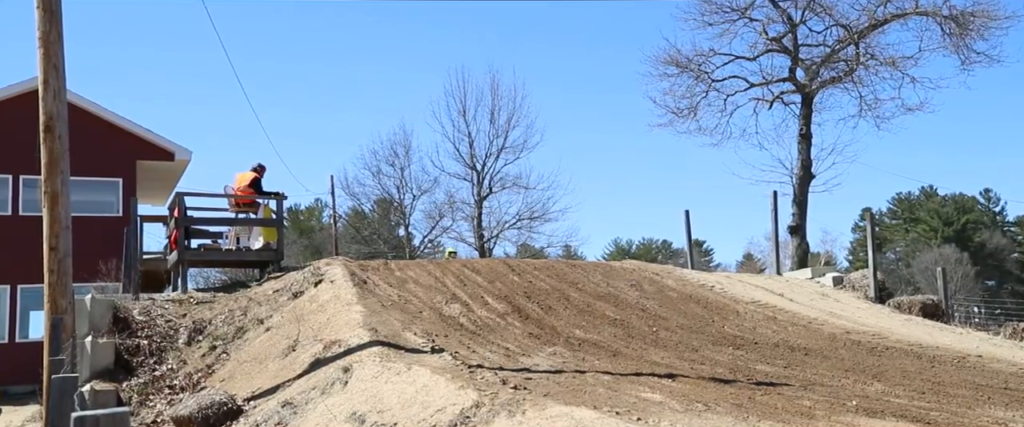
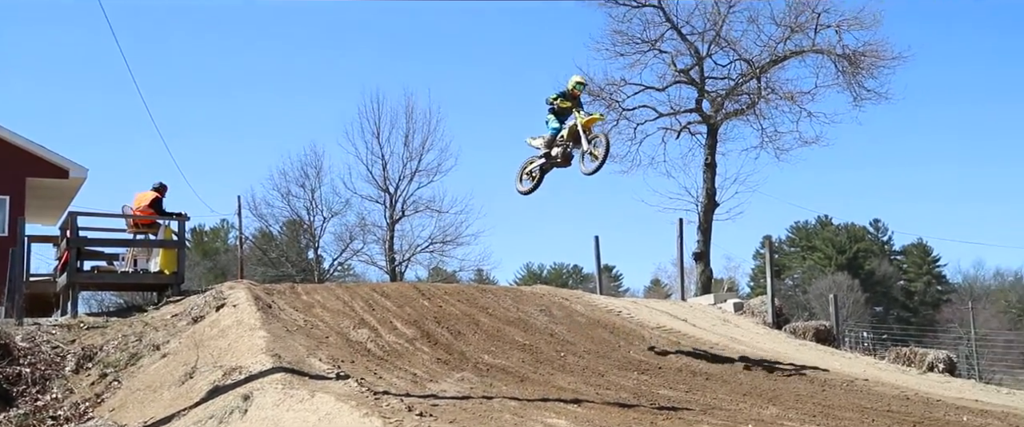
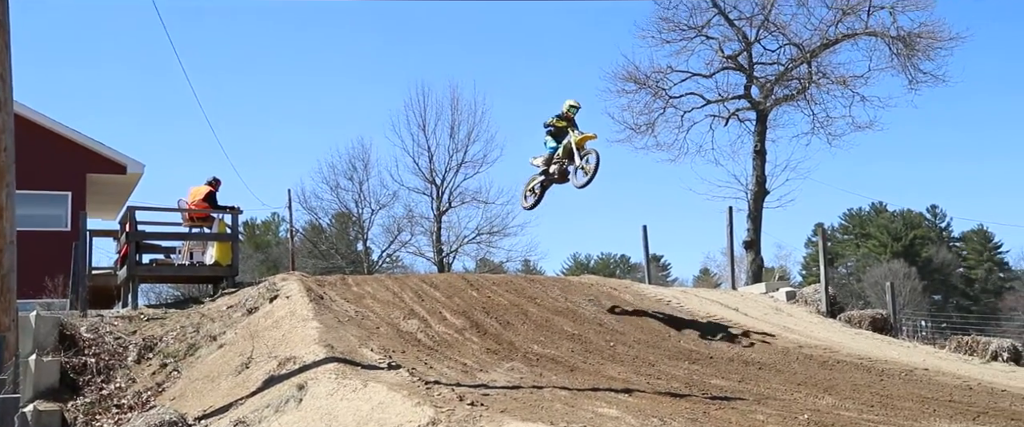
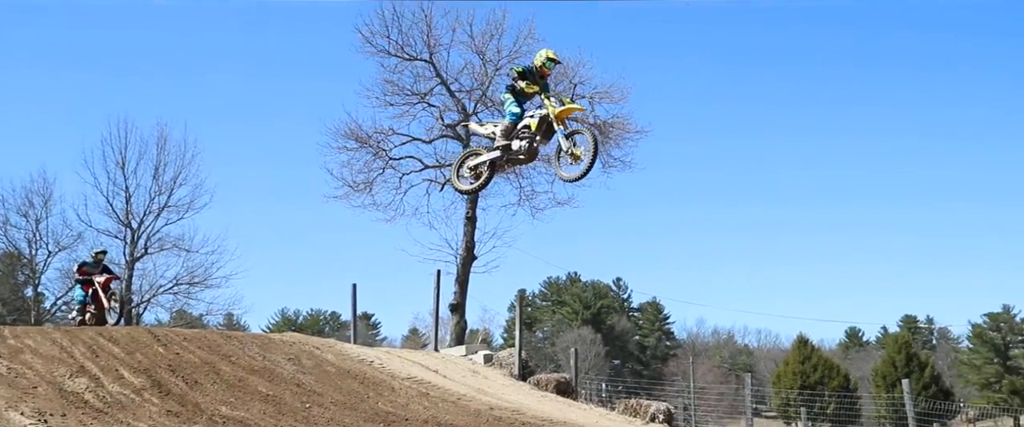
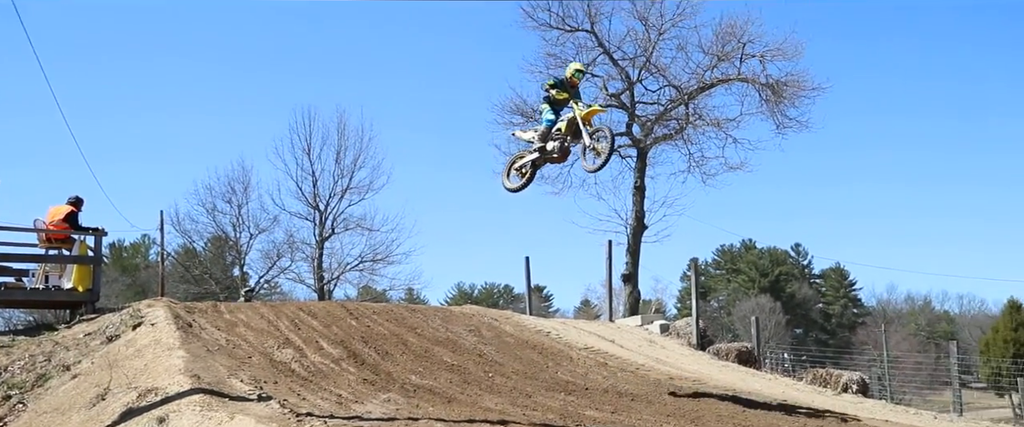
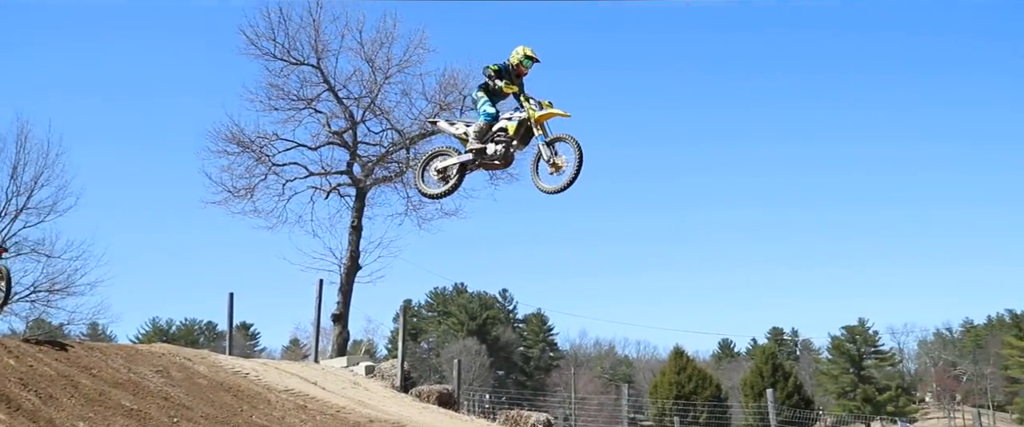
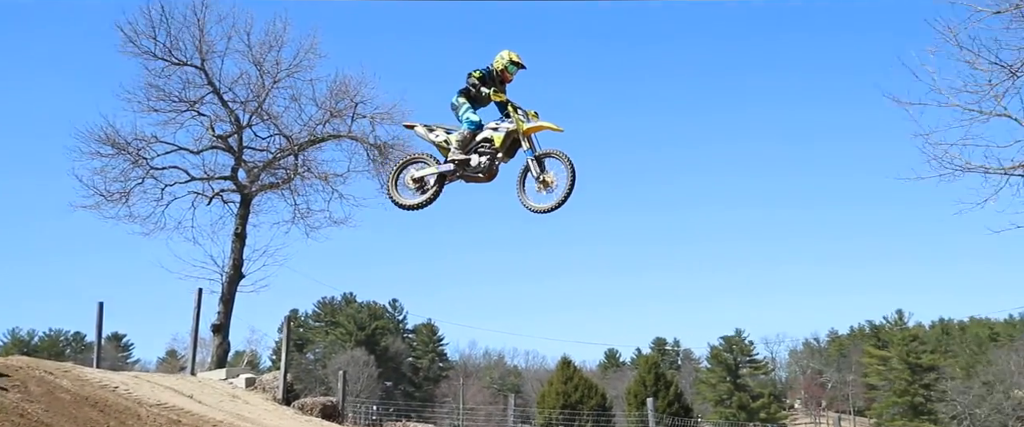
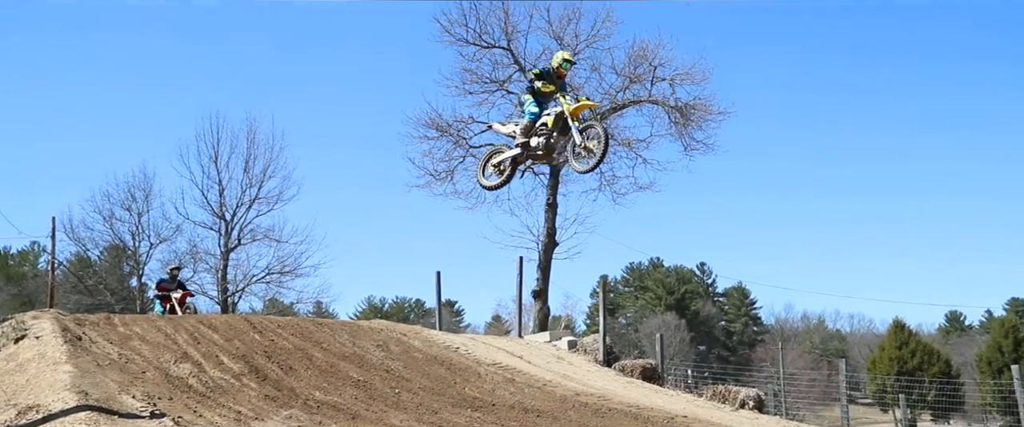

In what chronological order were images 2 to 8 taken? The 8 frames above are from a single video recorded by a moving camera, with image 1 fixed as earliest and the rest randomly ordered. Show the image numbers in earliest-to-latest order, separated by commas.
3, 2, 5, 8, 4, 6, 7
